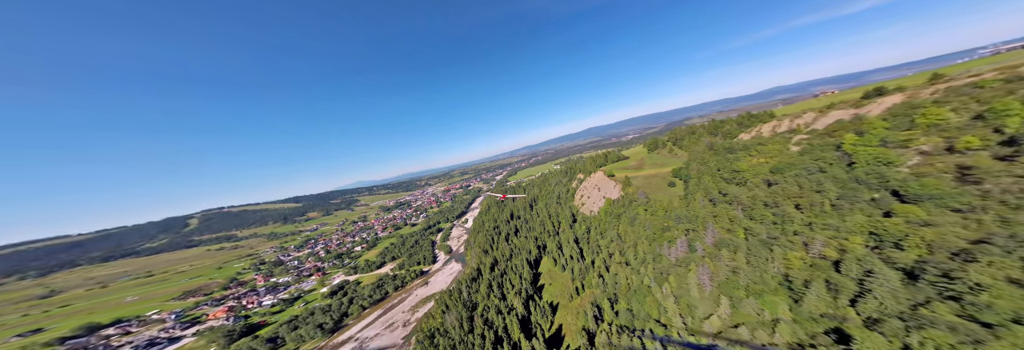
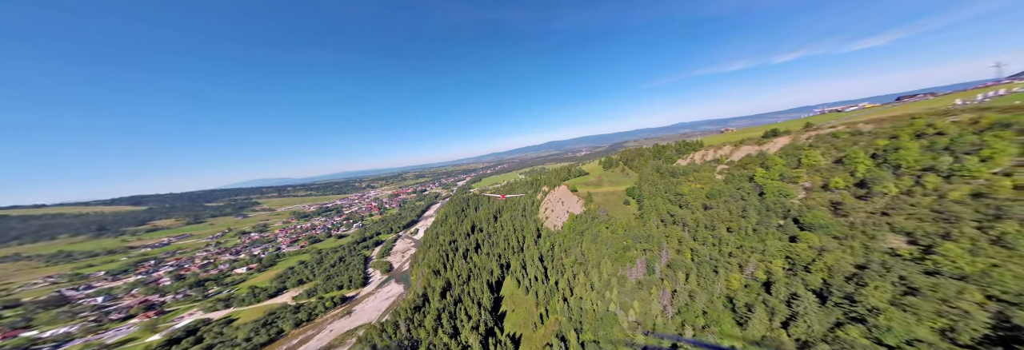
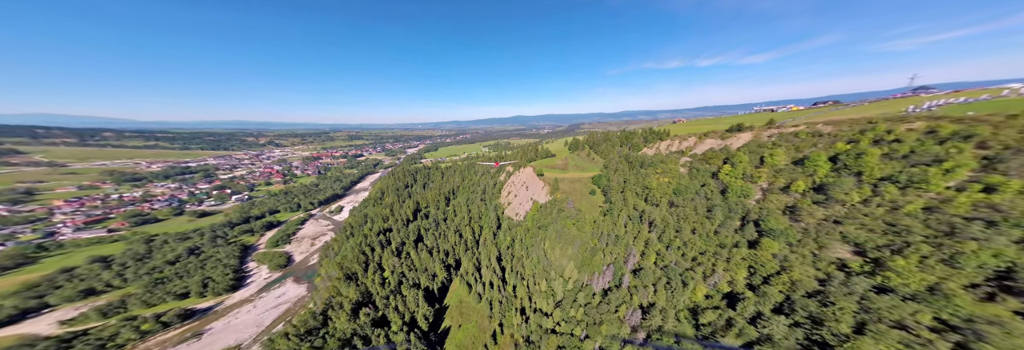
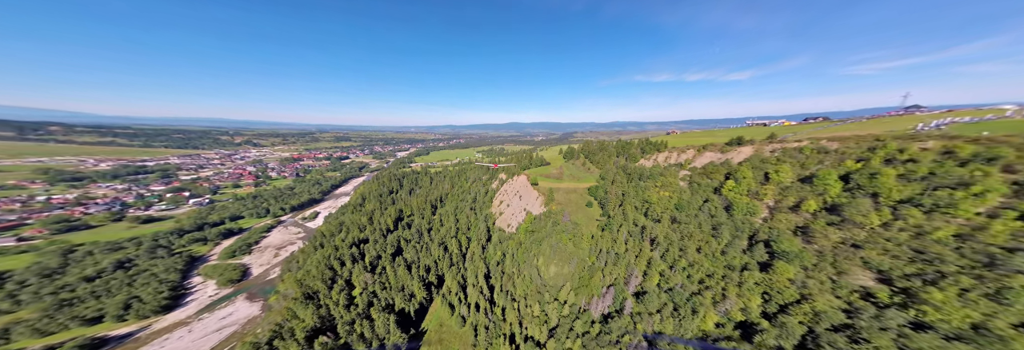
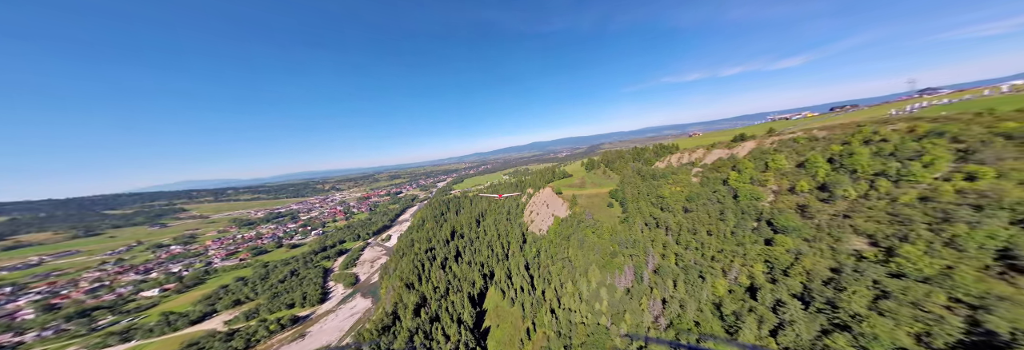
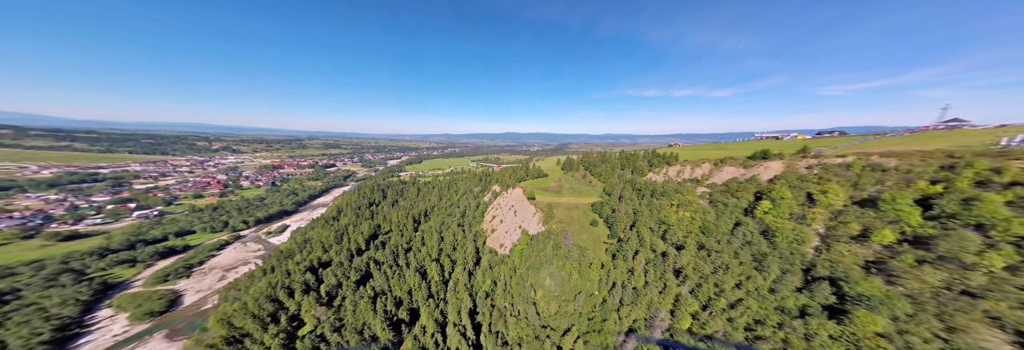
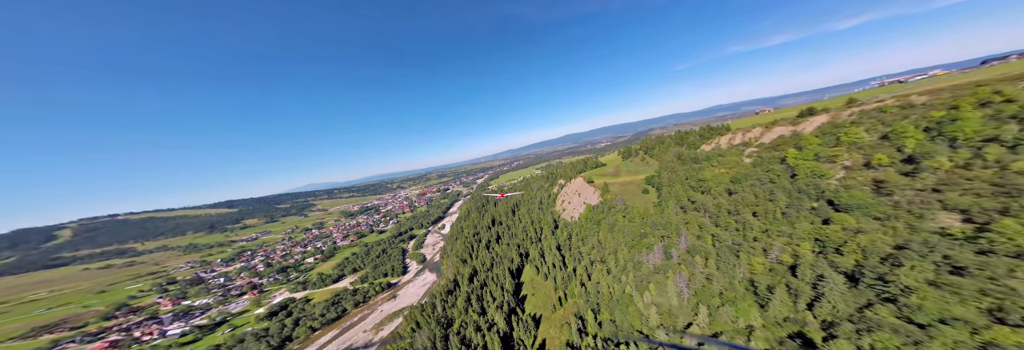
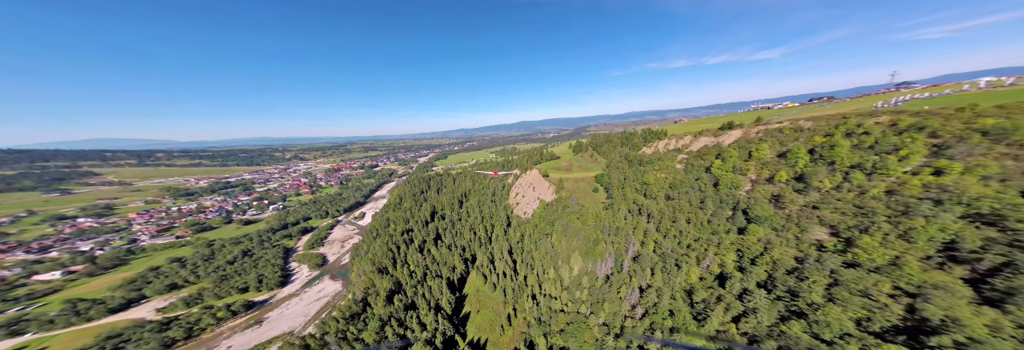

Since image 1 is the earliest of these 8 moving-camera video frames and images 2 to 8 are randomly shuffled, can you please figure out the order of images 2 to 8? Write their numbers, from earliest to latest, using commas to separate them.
7, 2, 5, 8, 3, 4, 6
